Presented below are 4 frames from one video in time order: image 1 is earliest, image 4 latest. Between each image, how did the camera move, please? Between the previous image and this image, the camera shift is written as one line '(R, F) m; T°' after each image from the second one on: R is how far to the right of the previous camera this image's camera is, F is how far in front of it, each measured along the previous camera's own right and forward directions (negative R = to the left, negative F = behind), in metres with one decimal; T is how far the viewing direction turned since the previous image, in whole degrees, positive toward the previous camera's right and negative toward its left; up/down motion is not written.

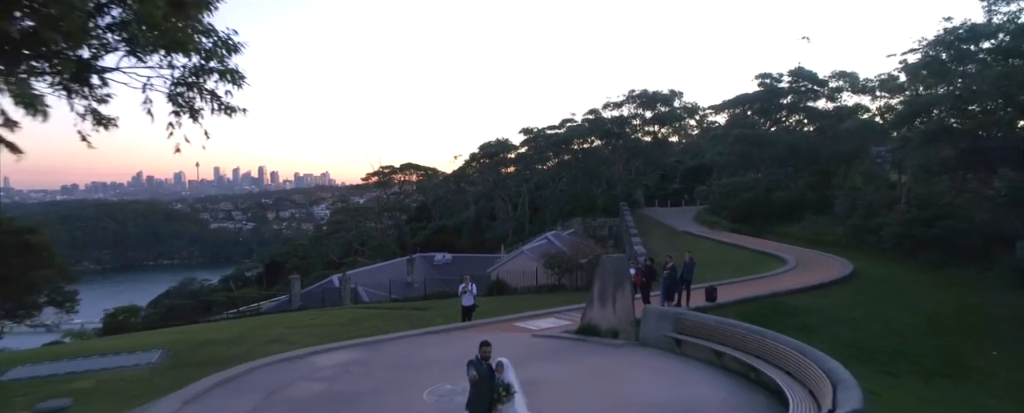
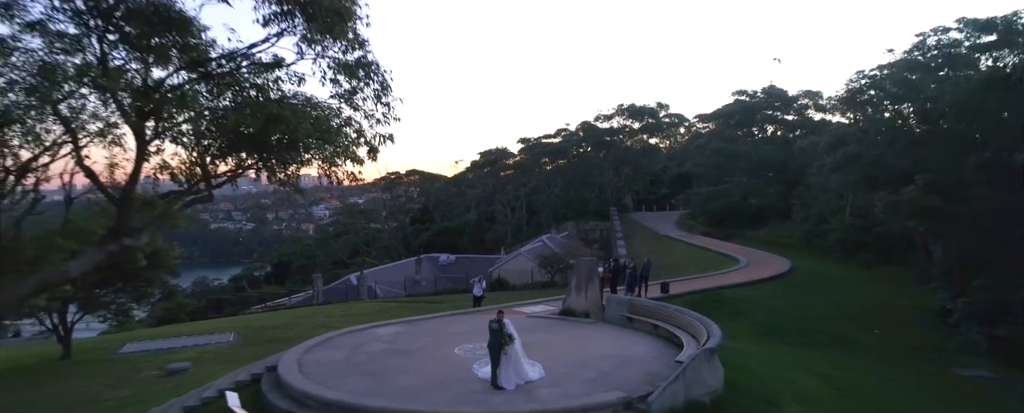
(-0.1, -4.2) m; 0°
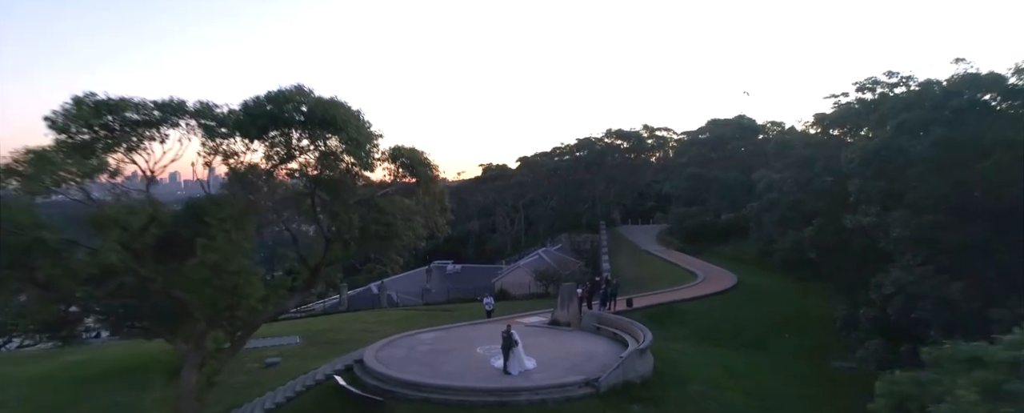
(-0.2, -5.8) m; 0°
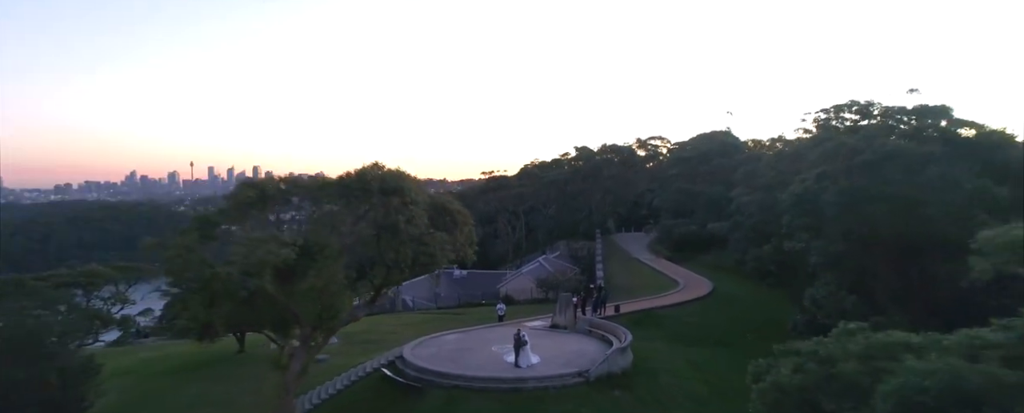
(-0.4, -4.4) m; 0°
